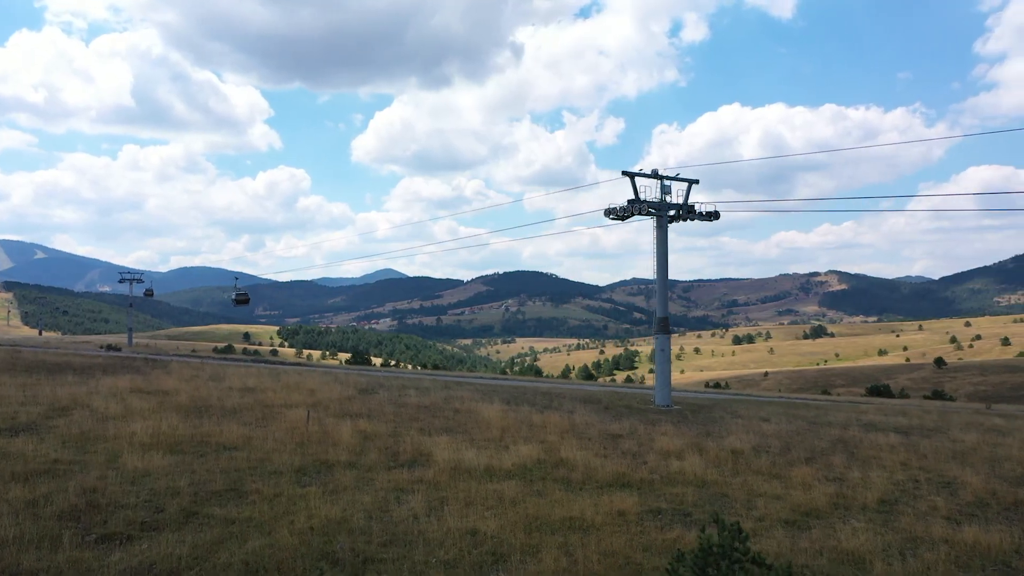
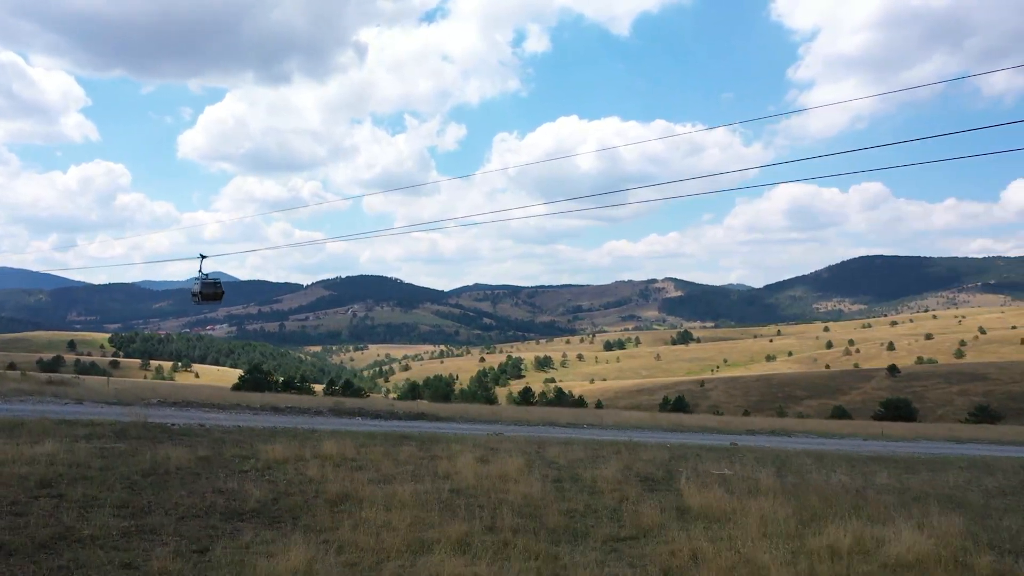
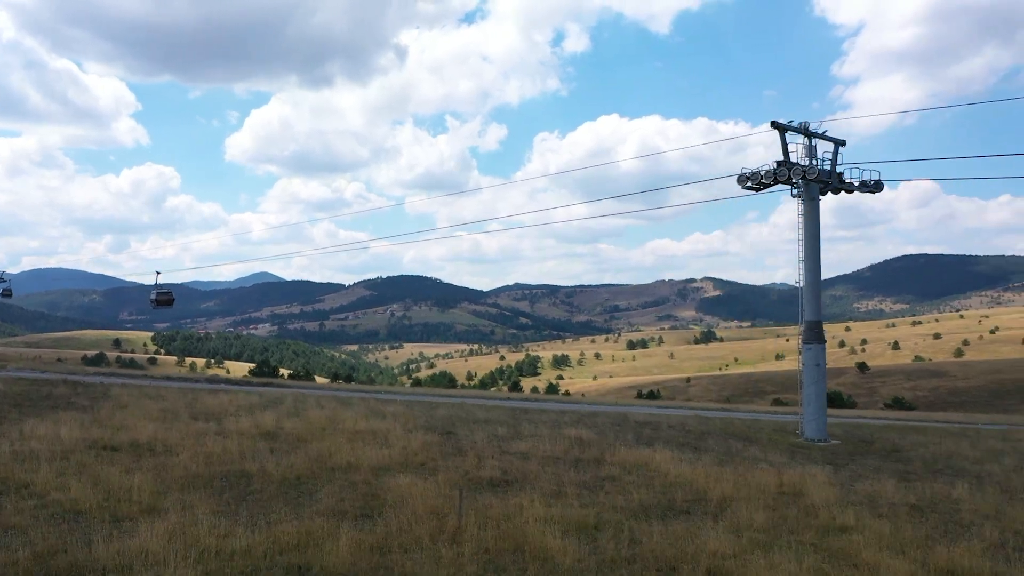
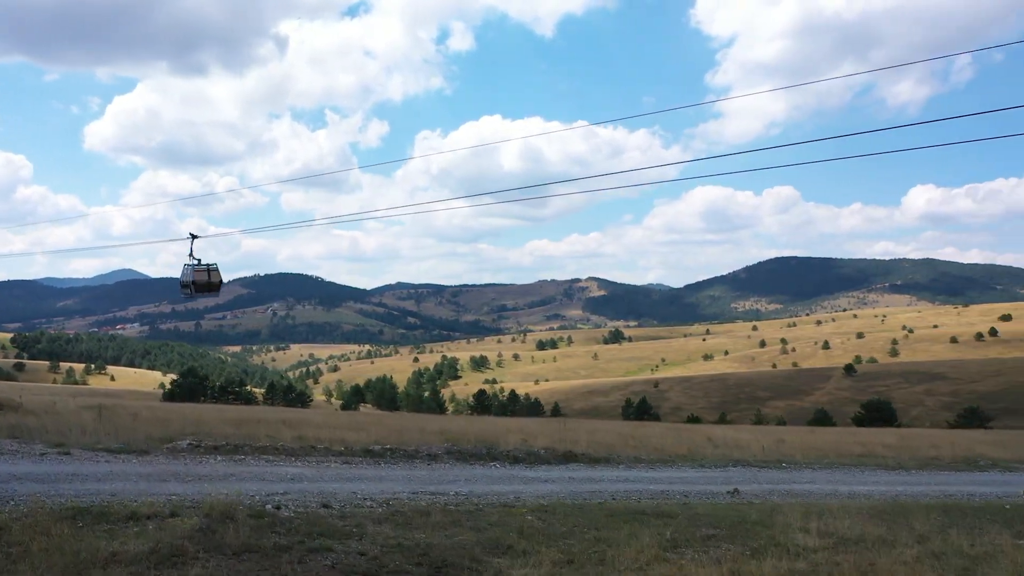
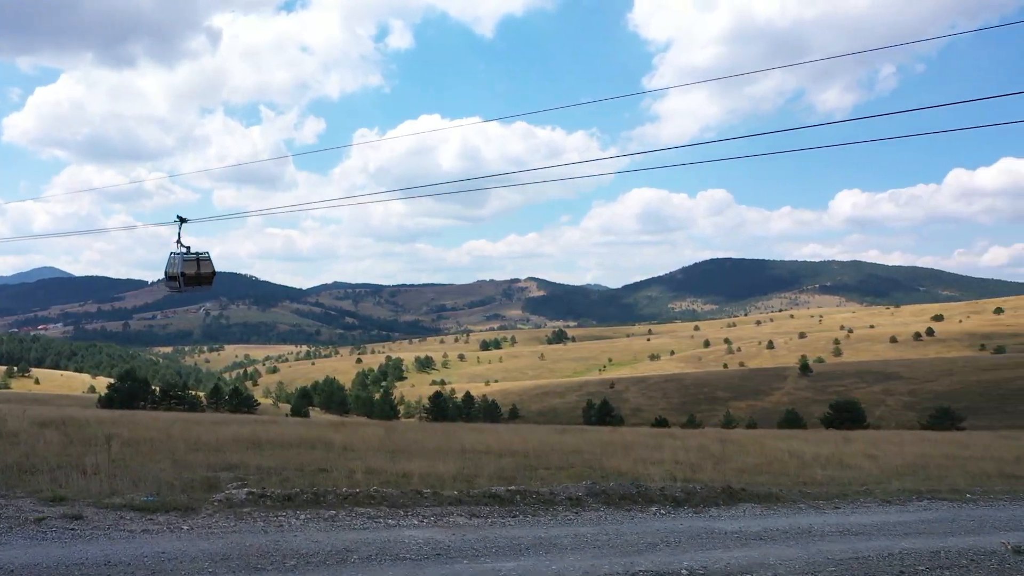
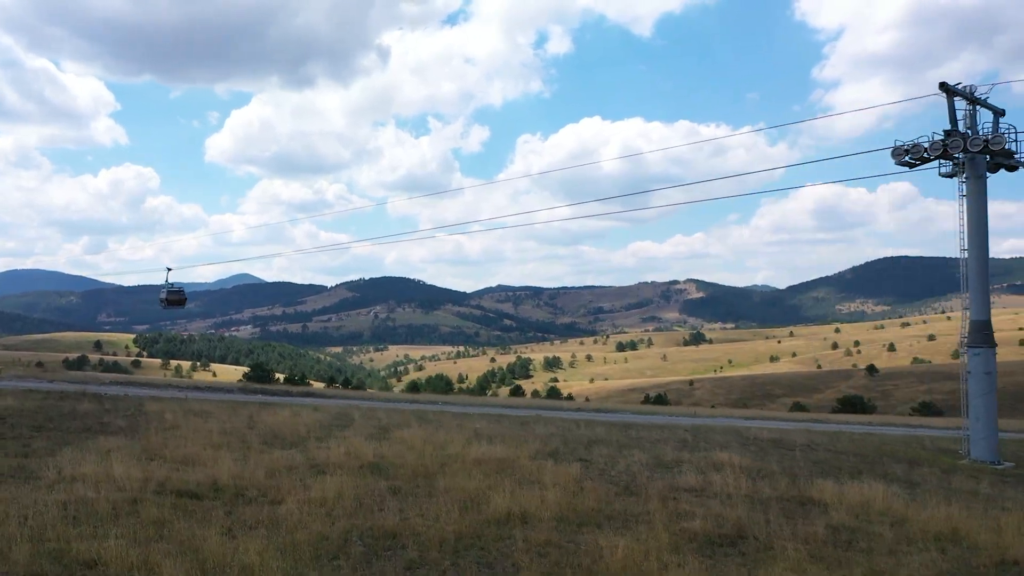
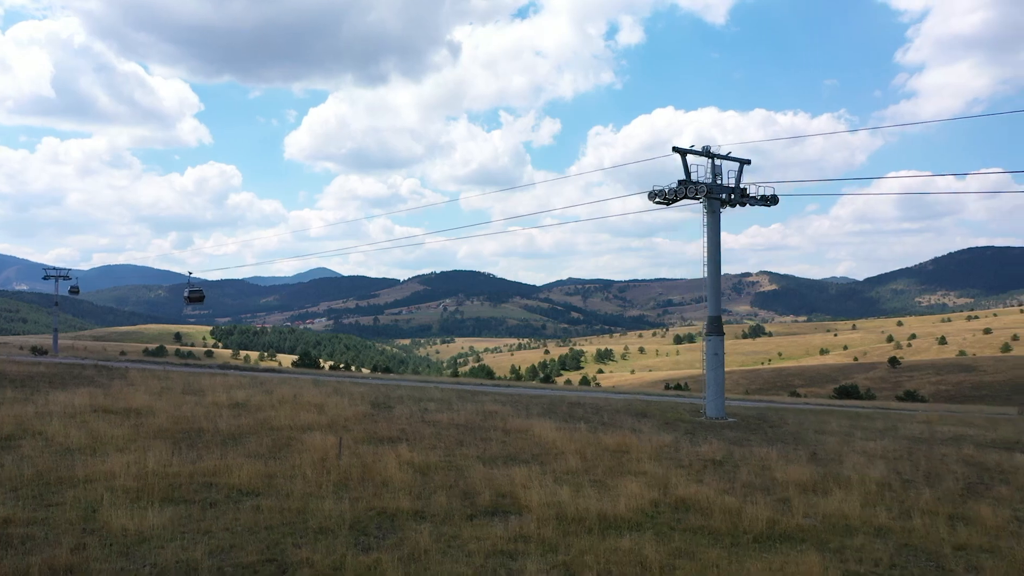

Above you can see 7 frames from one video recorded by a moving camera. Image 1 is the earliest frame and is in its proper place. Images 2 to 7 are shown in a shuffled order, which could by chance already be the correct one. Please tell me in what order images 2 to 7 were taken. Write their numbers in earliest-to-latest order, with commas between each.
7, 3, 6, 2, 4, 5
